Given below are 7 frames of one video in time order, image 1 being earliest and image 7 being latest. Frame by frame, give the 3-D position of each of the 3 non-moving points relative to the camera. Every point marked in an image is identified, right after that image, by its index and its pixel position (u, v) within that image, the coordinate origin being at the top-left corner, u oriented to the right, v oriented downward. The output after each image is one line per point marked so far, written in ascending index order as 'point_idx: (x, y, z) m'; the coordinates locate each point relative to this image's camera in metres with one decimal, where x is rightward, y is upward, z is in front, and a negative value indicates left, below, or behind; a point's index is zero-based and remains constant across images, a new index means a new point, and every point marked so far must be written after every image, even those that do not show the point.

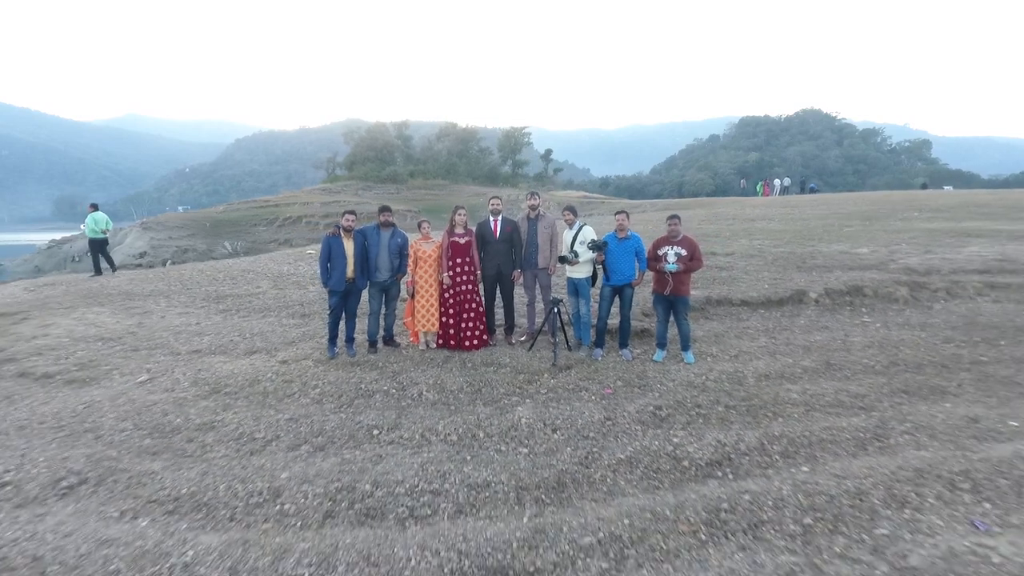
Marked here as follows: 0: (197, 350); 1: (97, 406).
0: (-2.9, -0.6, +6.1) m
1: (-3.0, -0.9, +4.8) m
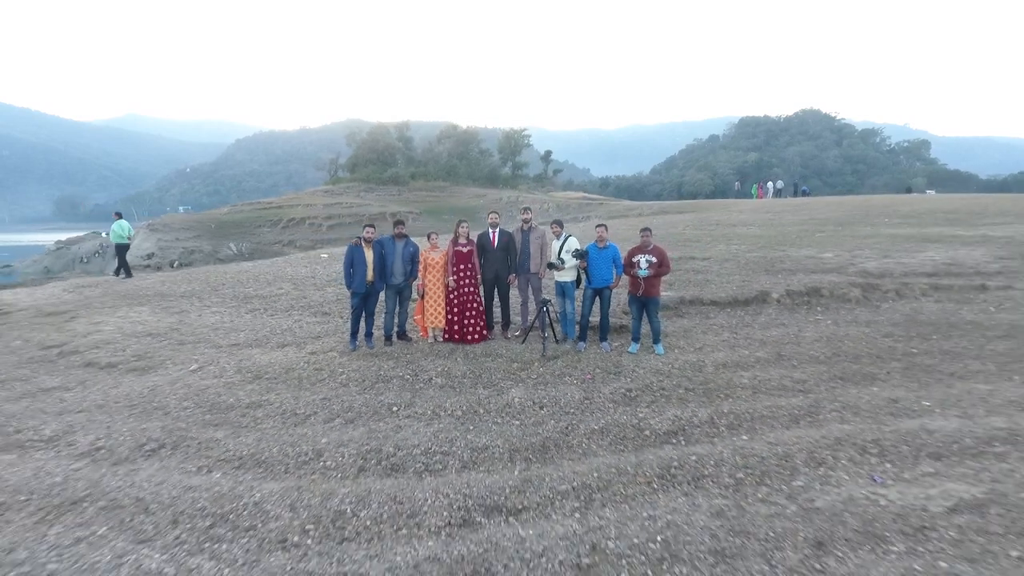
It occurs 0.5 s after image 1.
0: (-2.9, -0.6, +7.0) m
1: (-3.1, -0.9, +5.8) m
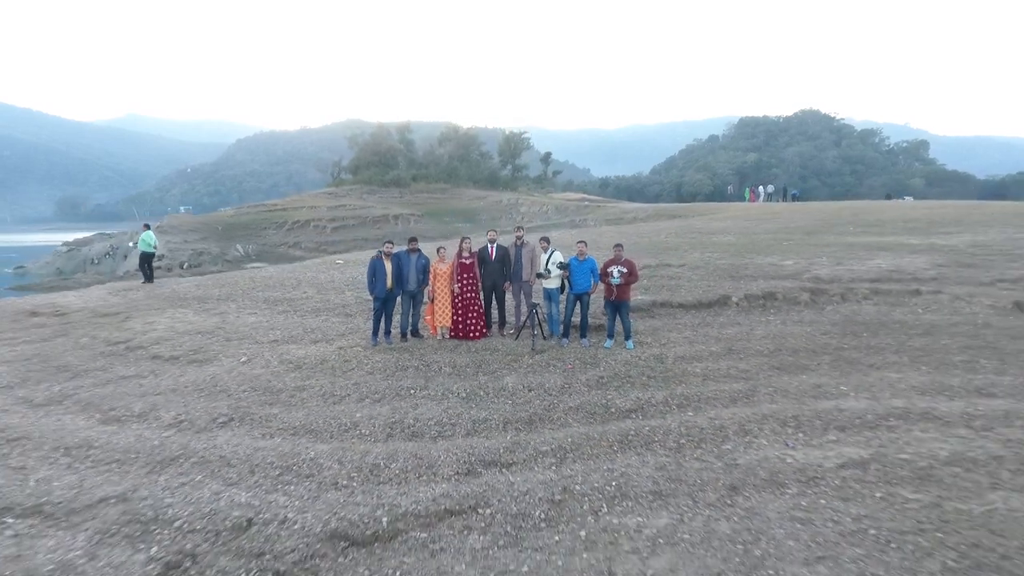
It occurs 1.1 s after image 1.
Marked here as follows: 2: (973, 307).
0: (-3.0, -0.6, +8.3) m
1: (-3.1, -0.9, +7.0) m
2: (+6.3, -0.2, +9.0) m
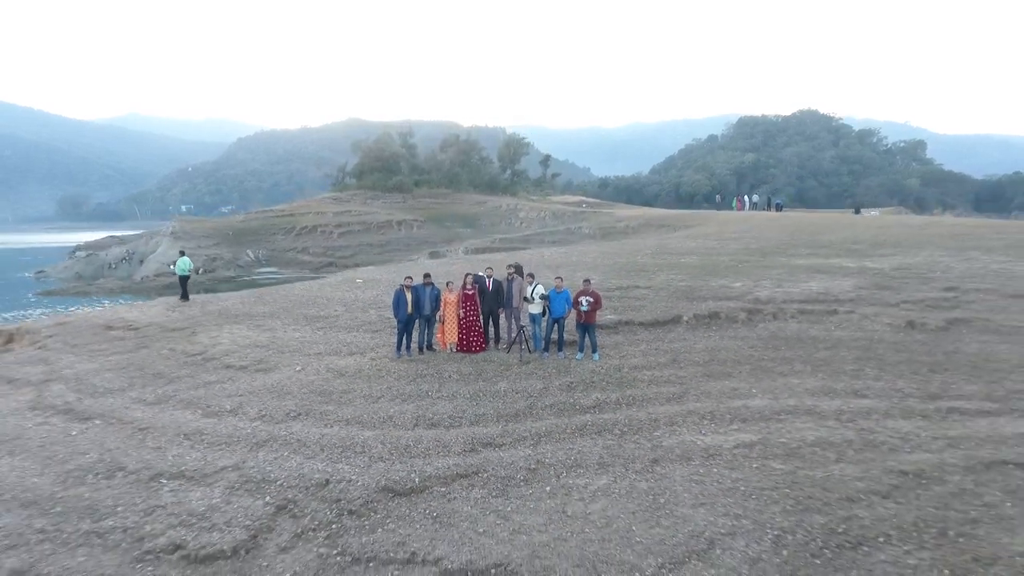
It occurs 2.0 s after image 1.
0: (-3.1, -1.0, +10.5) m
1: (-3.2, -1.3, +9.3) m
2: (+6.2, -0.6, +11.2) m
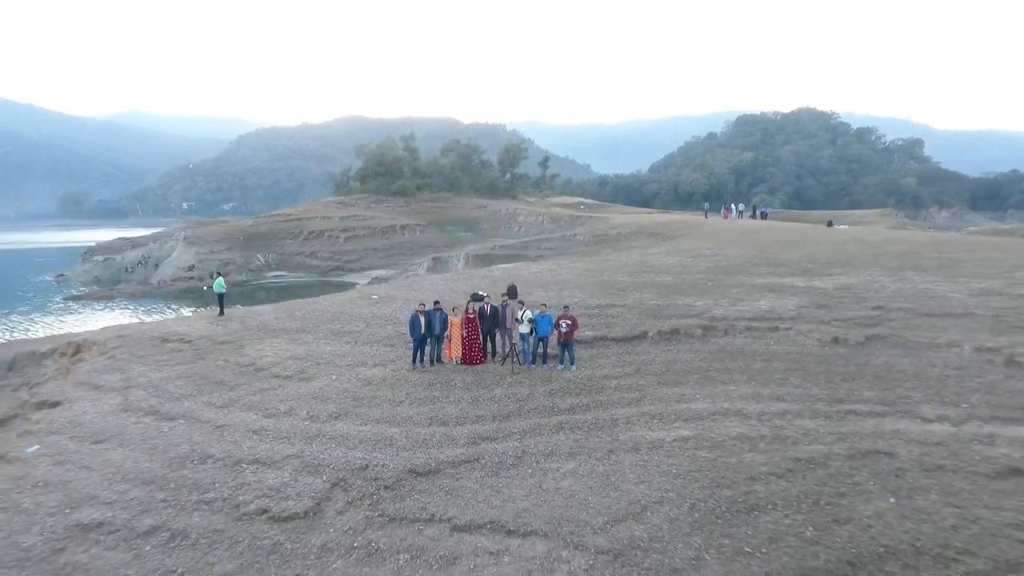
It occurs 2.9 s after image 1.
0: (-3.2, -1.5, +12.8) m
1: (-3.4, -1.8, +11.6) m
2: (+6.1, -1.1, +13.5) m
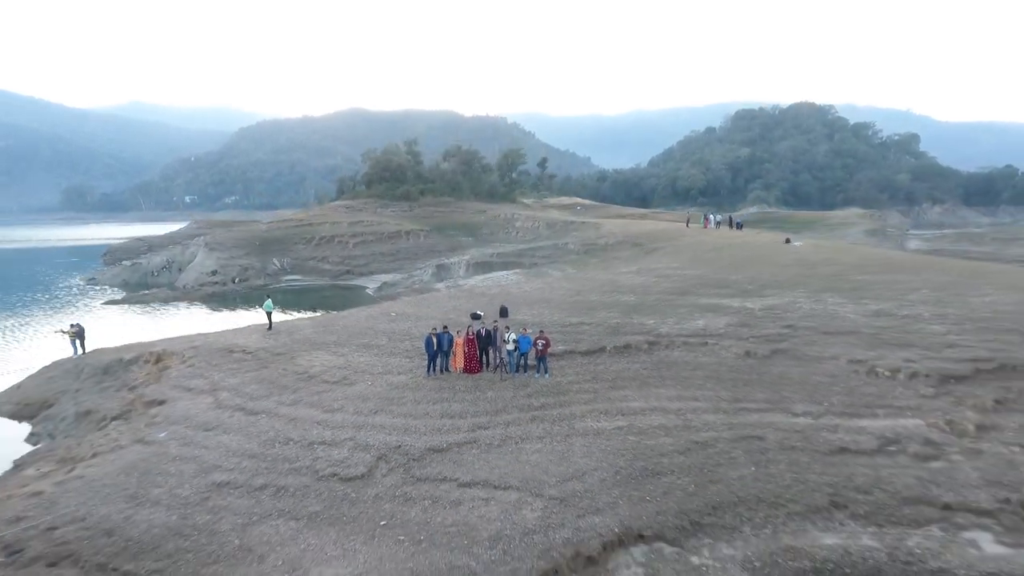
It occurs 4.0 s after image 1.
0: (-3.5, -2.2, +17.1) m
1: (-3.6, -2.5, +15.9) m
2: (+5.8, -1.8, +17.8) m
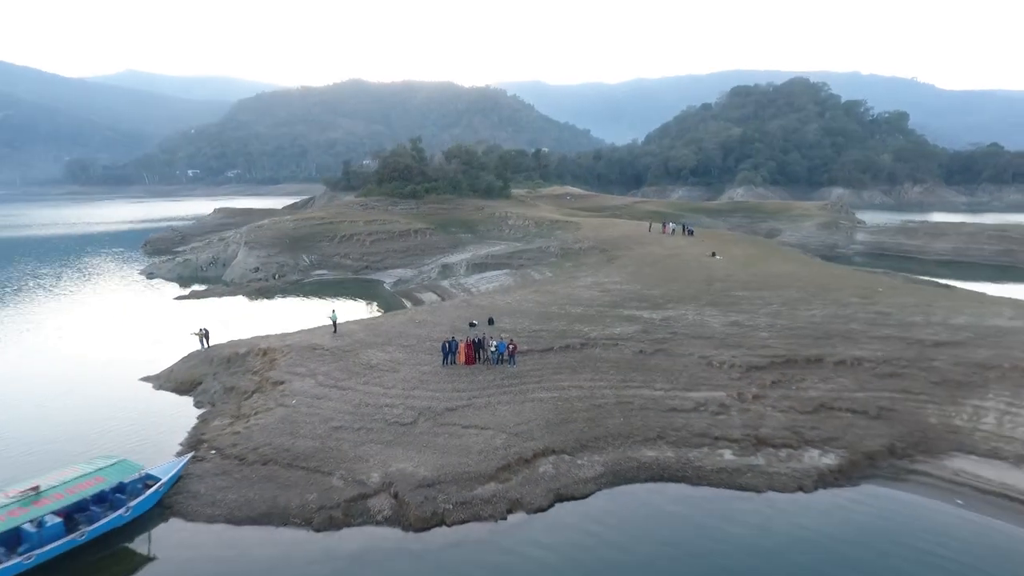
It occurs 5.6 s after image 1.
0: (-4.2, -3.2, +27.9) m
1: (-4.4, -3.6, +26.7) m
2: (+5.1, -2.7, +28.6) m
